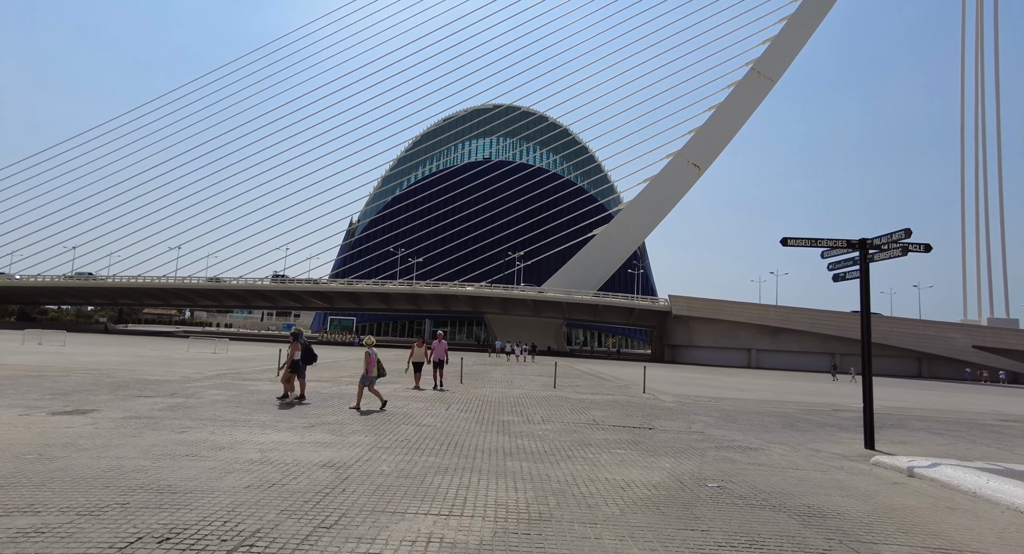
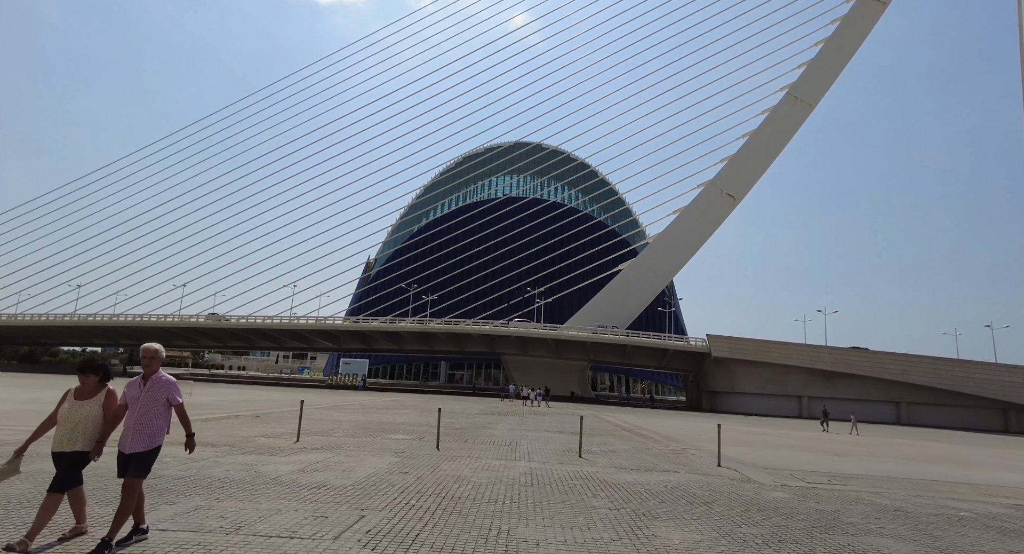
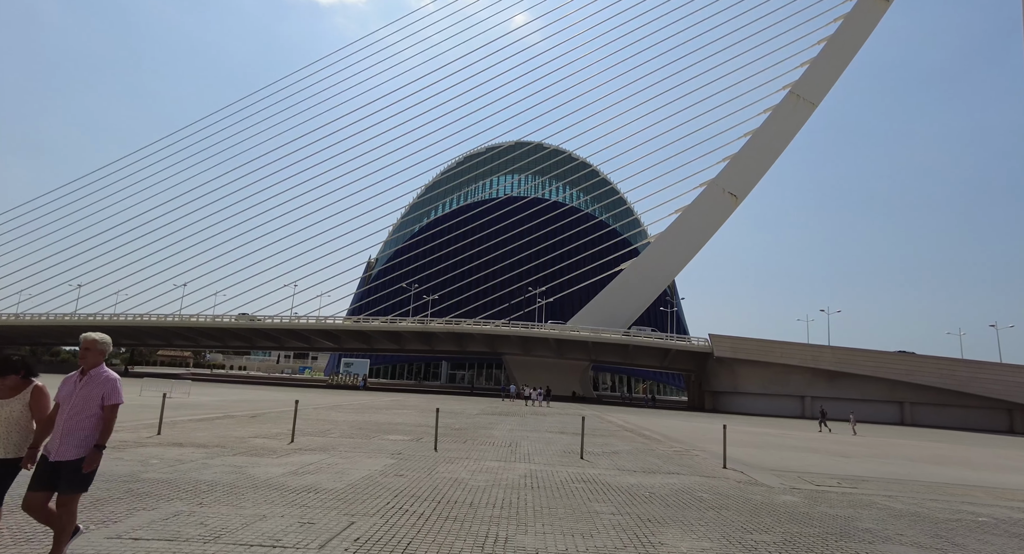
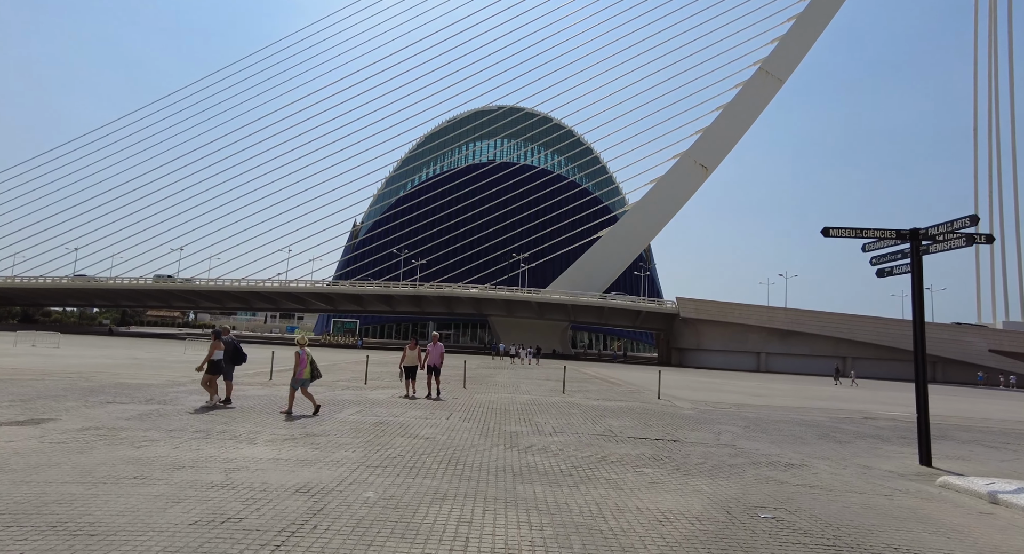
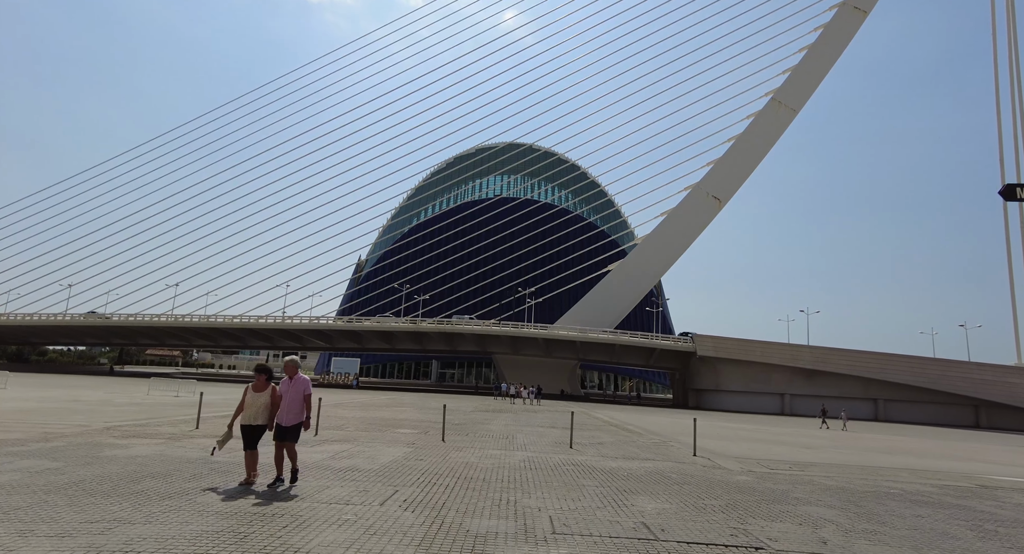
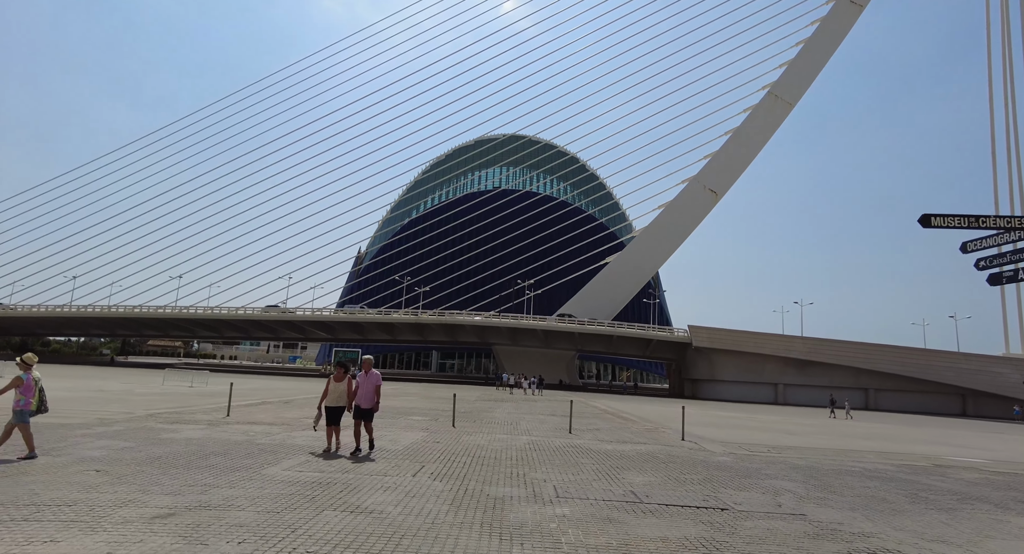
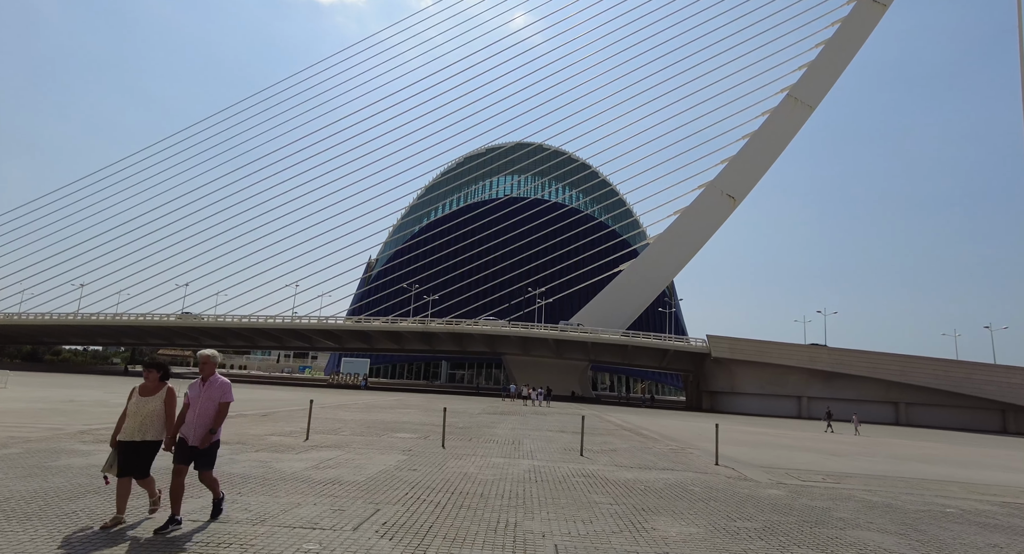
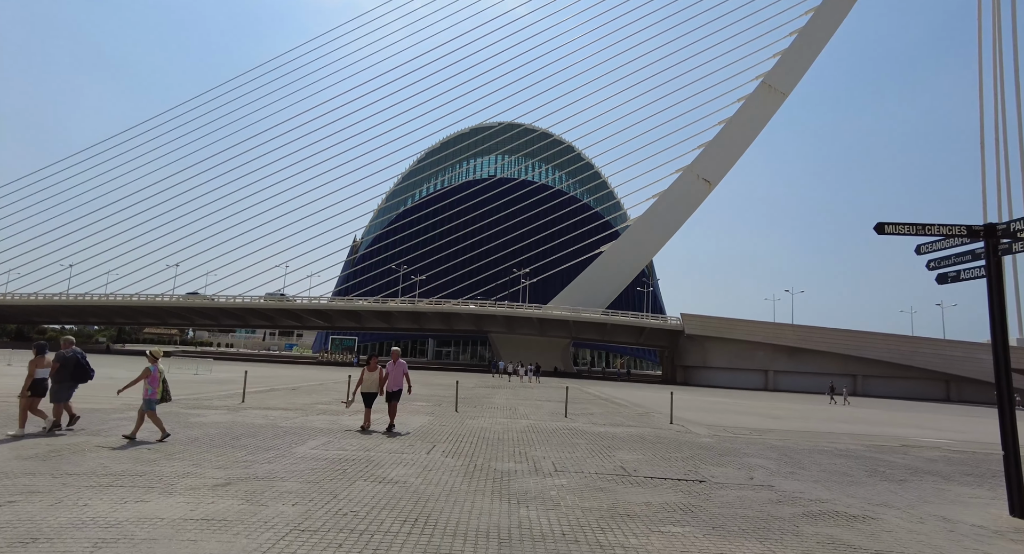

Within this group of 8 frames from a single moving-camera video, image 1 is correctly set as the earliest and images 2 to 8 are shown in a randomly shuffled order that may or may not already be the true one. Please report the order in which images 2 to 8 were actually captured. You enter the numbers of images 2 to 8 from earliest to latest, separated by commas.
4, 8, 6, 5, 7, 2, 3
